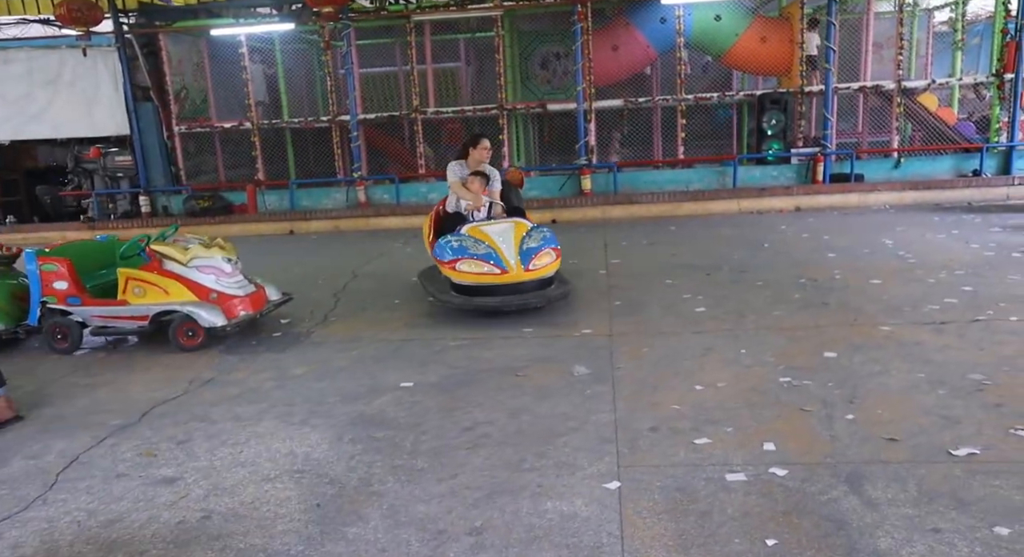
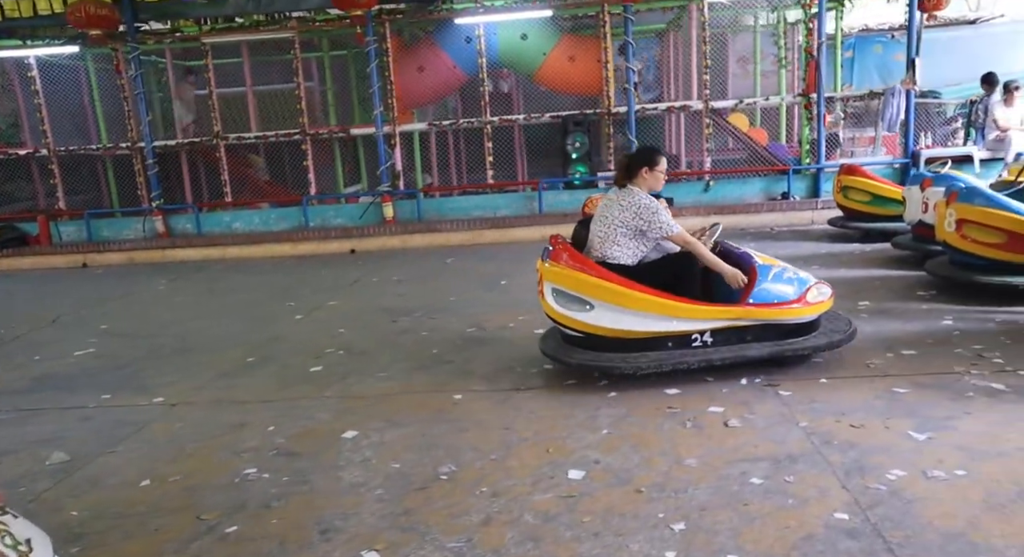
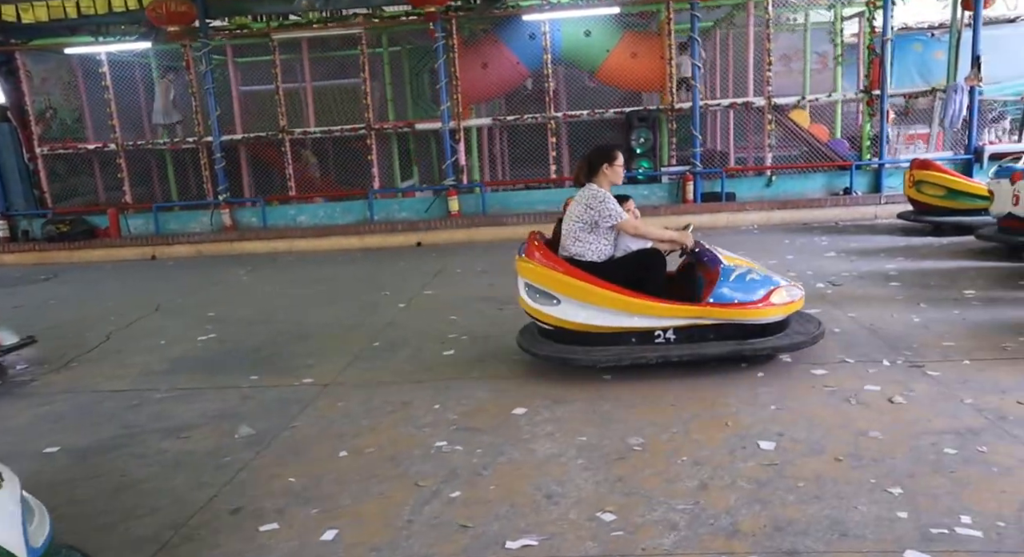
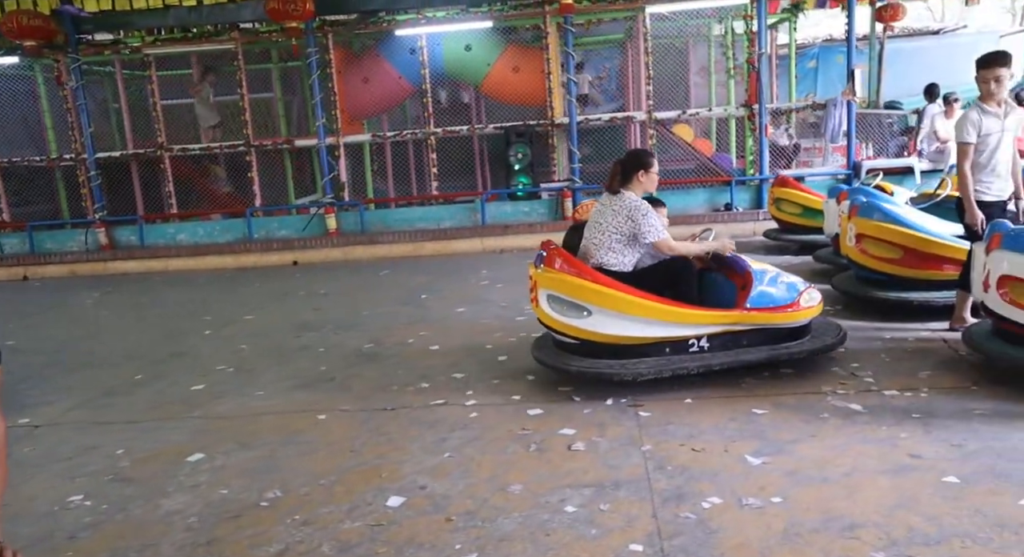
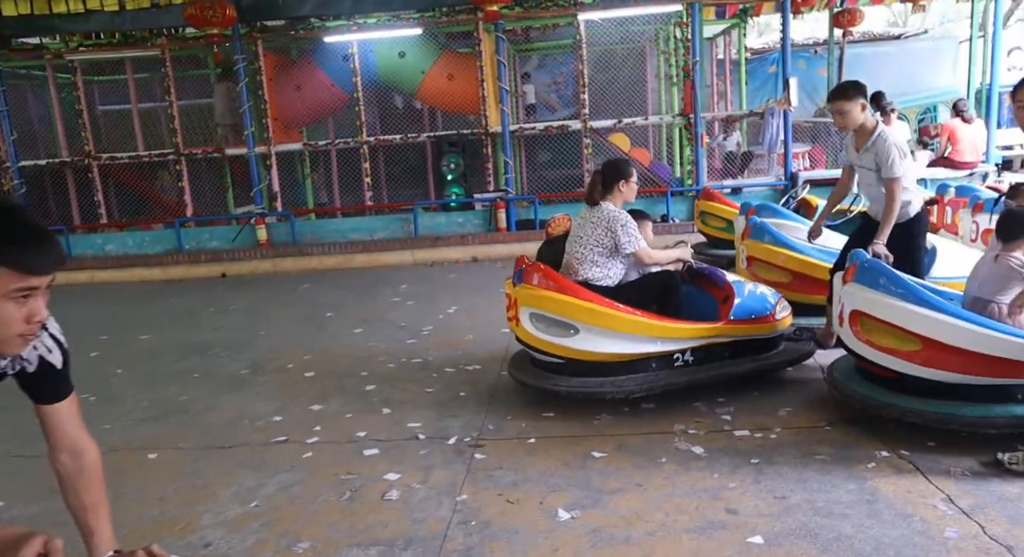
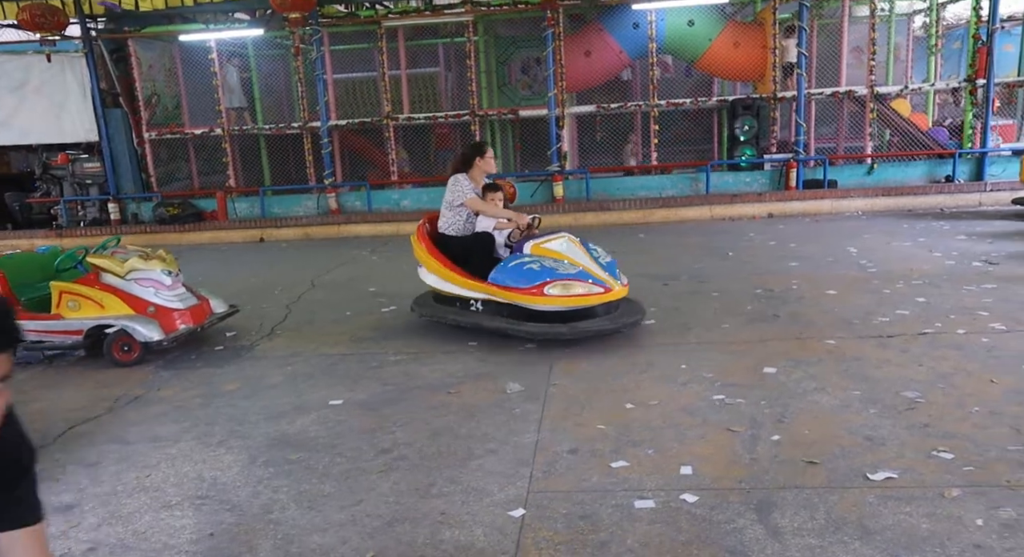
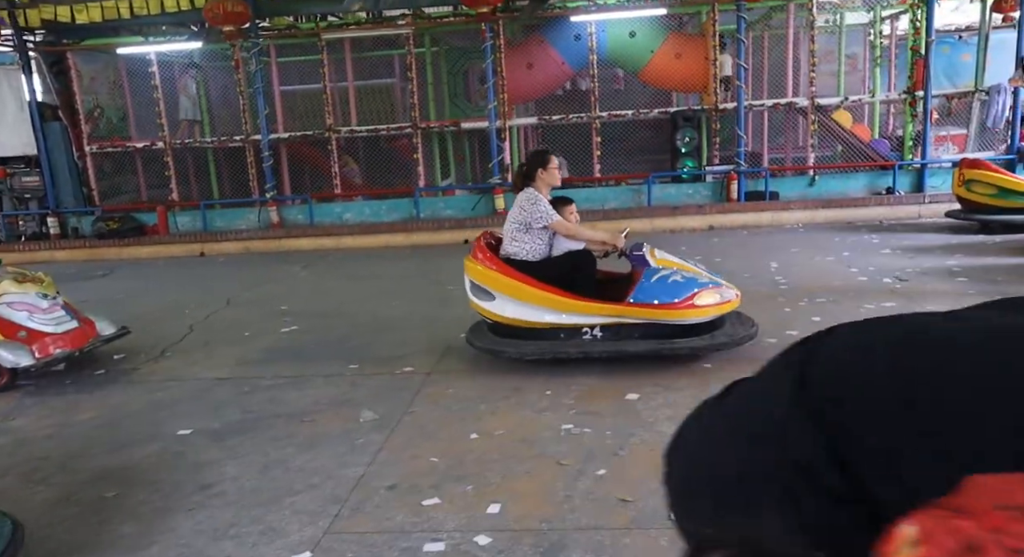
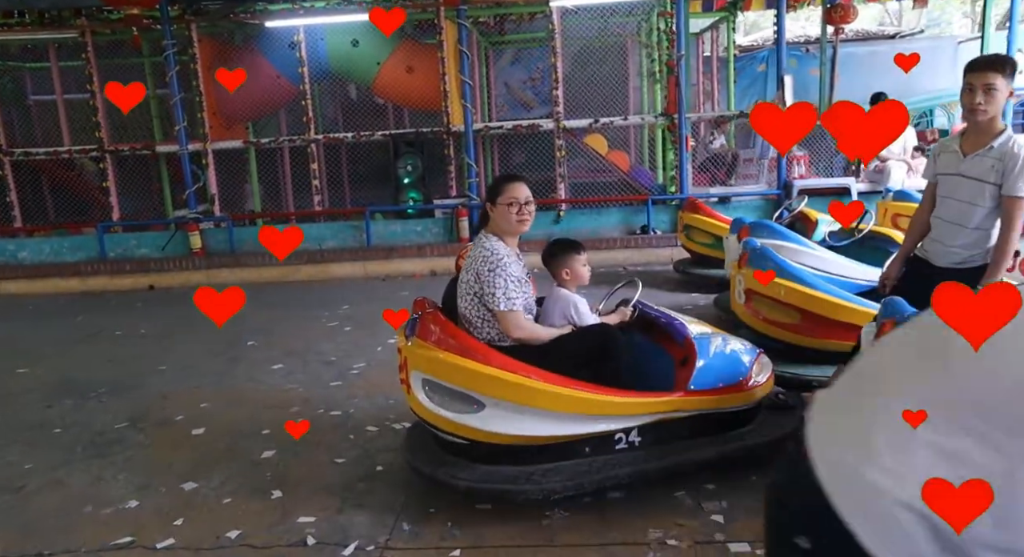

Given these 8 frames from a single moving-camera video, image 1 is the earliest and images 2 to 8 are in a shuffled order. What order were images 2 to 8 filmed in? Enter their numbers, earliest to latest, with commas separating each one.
6, 7, 3, 2, 4, 5, 8
